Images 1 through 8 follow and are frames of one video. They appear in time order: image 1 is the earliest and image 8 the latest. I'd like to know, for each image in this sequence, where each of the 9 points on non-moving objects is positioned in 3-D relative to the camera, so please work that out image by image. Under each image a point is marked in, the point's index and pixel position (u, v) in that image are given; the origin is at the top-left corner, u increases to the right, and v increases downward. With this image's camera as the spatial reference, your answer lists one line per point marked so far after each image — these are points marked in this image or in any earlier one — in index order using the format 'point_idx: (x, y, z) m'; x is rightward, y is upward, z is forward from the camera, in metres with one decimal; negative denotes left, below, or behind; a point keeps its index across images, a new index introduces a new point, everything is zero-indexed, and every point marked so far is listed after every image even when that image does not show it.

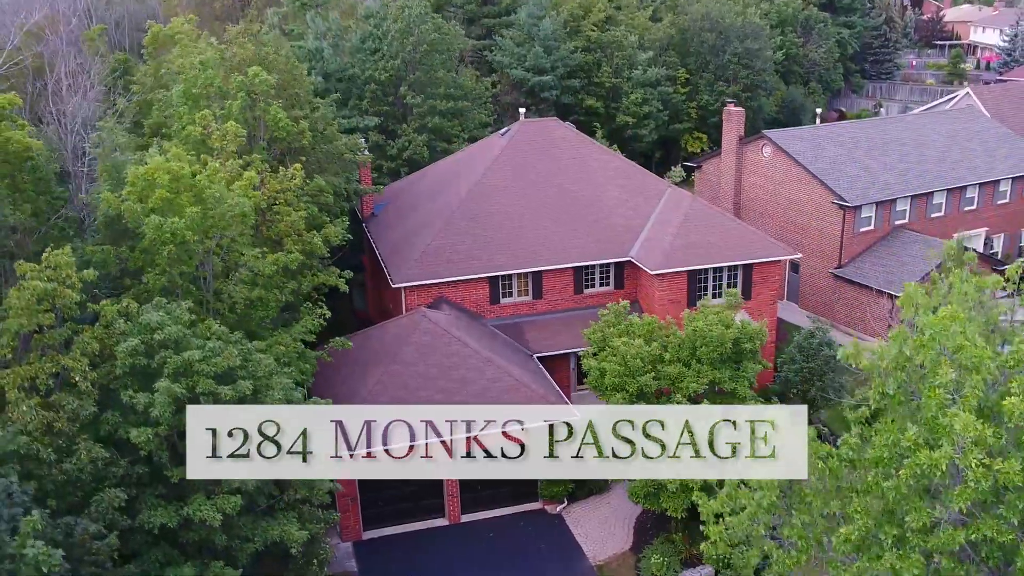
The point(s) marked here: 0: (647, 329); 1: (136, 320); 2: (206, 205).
0: (+2.8, -0.9, +18.5) m
1: (-5.3, -0.5, +12.7) m
2: (-5.1, +1.3, +15.0) m
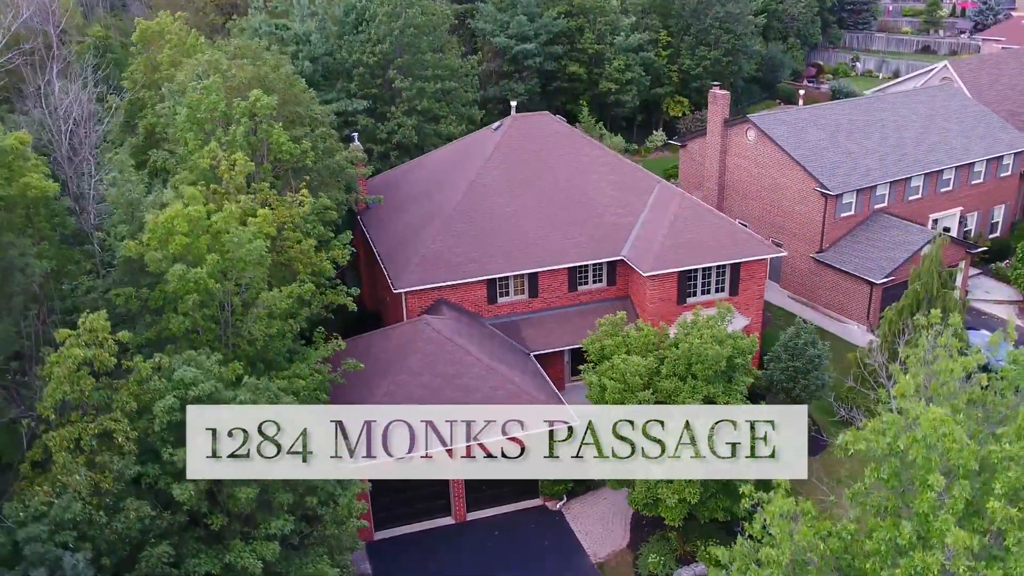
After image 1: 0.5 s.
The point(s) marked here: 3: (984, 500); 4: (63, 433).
0: (+2.8, -1.2, +19.4) m
1: (-5.1, -1.3, +13.4) m
2: (-4.9, +0.6, +15.5) m
3: (+4.8, -2.1, +8.9) m
4: (-6.3, -2.0, +12.5) m
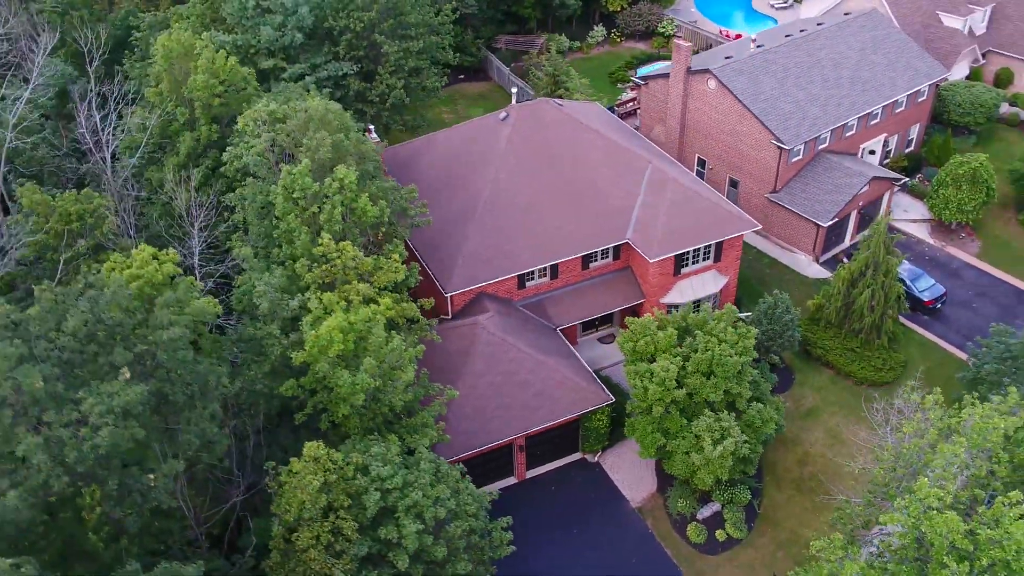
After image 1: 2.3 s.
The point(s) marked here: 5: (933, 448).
0: (+4.2, -1.5, +24.3) m
1: (-2.8, -3.6, +17.5) m
2: (-3.0, -1.2, +19.2) m
3: (+7.6, -4.6, +14.6) m
4: (-3.8, -4.6, +16.7) m
5: (+8.2, -3.2, +17.2) m
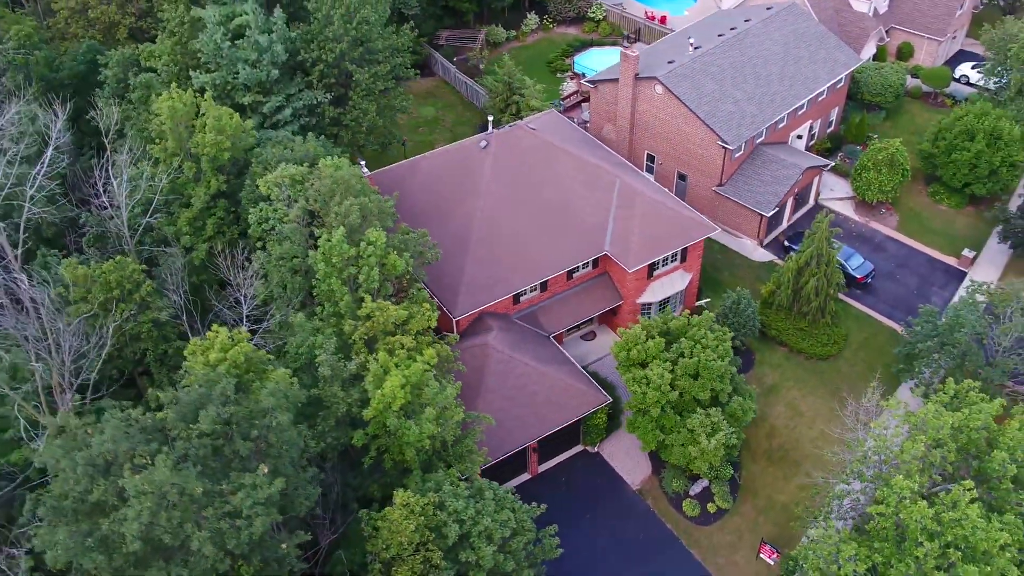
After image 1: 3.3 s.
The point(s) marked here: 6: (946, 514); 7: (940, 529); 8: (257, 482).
0: (+4.6, -2.0, +28.0) m
1: (-1.5, -5.1, +20.8) m
2: (-2.1, -2.6, +22.2) m
3: (+9.2, -5.4, +19.0) m
4: (-2.4, -6.2, +19.9) m
5: (+9.4, -3.8, +21.5) m
6: (+9.4, -4.9, +19.3) m
7: (+9.1, -5.2, +19.1) m
8: (-4.9, -3.7, +17.2) m
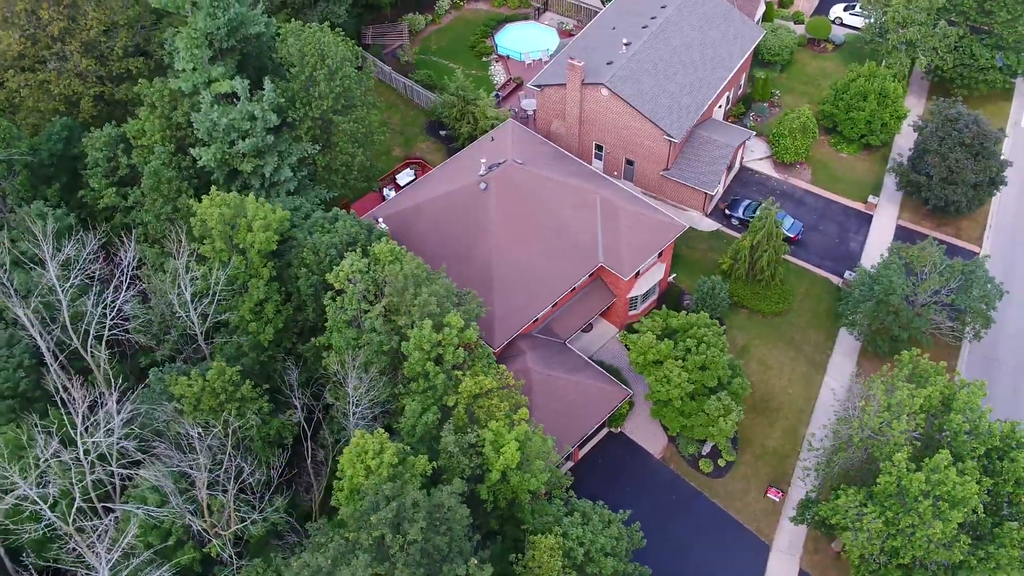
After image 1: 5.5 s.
0: (+6.0, -2.5, +34.2) m
1: (+1.8, -7.4, +26.7) m
2: (+0.6, -5.0, +27.6) m
3: (+12.5, -6.2, +26.5) m
4: (+1.2, -8.8, +25.9) m
5: (+12.1, -4.3, +28.8) m
6: (+12.6, -5.6, +26.8) m
7: (+12.4, -6.0, +26.6) m
8: (-1.1, -7.1, +22.5) m
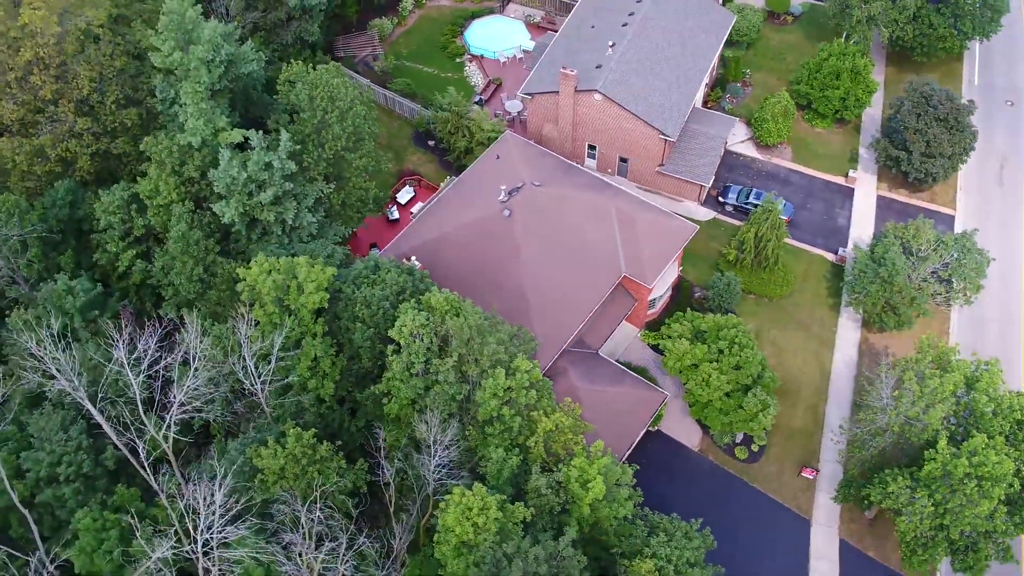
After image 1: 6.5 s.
0: (+7.8, -2.8, +36.3) m
1: (+4.8, -8.7, +28.9) m
2: (+3.3, -6.3, +29.5) m
3: (+15.4, -6.2, +29.6) m
4: (+4.5, -10.1, +28.2) m
5: (+14.5, -4.3, +31.6) m
6: (+15.4, -5.7, +29.8) m
7: (+15.2, -6.0, +29.6) m
8: (+2.3, -9.0, +24.5) m
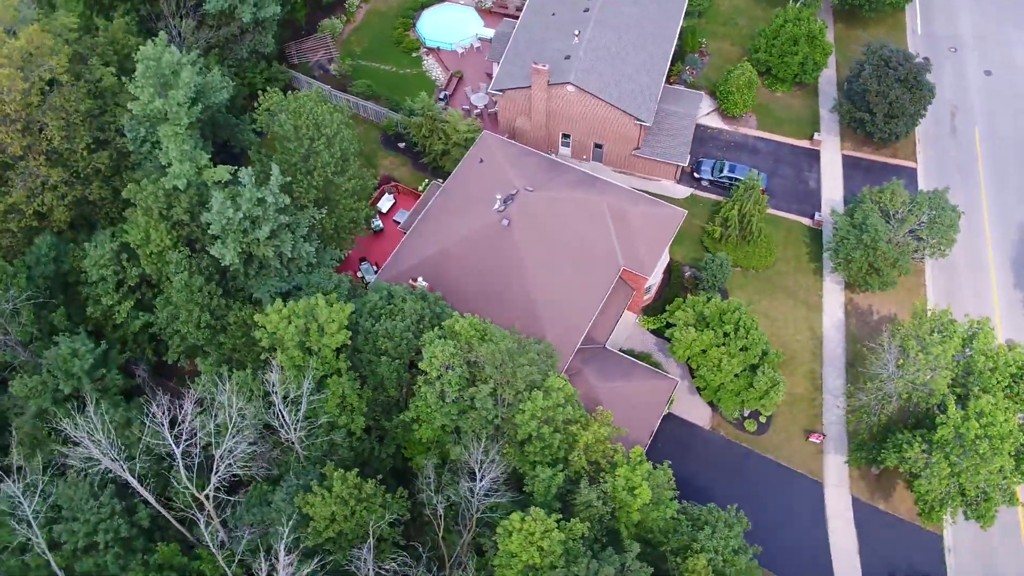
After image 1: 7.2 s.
0: (+8.4, -2.3, +37.6) m
1: (+6.7, -8.9, +30.4) m
2: (+4.9, -6.7, +30.8) m
3: (+16.9, -5.3, +31.8) m
4: (+6.6, -10.4, +29.8) m
5: (+15.6, -3.3, +33.6) m
6: (+16.8, -4.6, +32.0) m
7: (+16.7, -5.1, +31.8) m
8: (+4.6, -9.7, +25.8) m
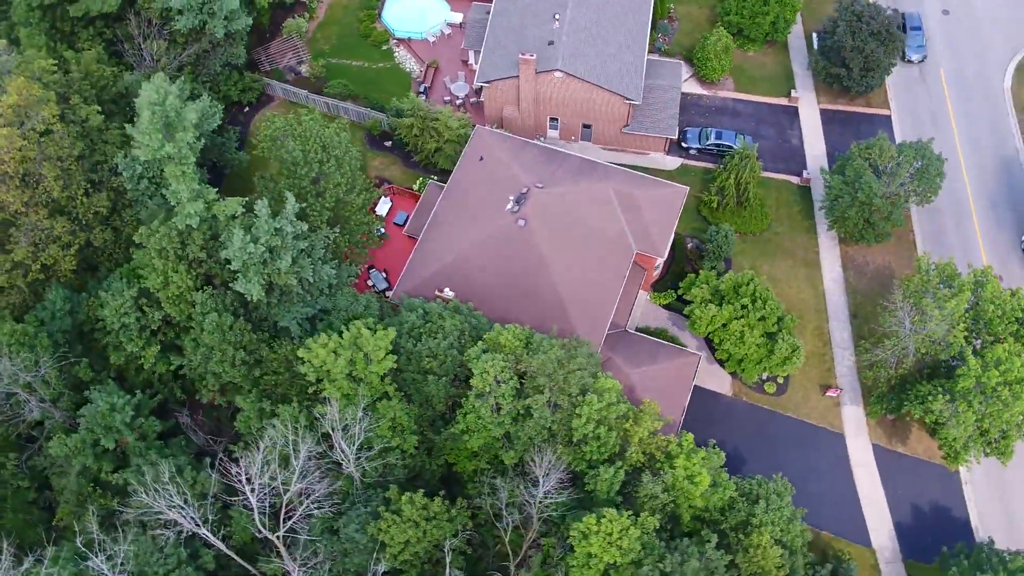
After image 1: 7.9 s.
0: (+9.6, -1.2, +39.0) m
1: (+9.2, -8.4, +32.2) m
2: (+7.1, -6.4, +32.2) m
3: (+18.7, -3.6, +33.9) m
4: (+9.3, -10.0, +31.6) m
5: (+17.1, -1.6, +35.5) m
6: (+18.6, -3.0, +34.1) m
7: (+18.6, -3.4, +34.0) m
8: (+7.6, -9.8, +27.5) m
